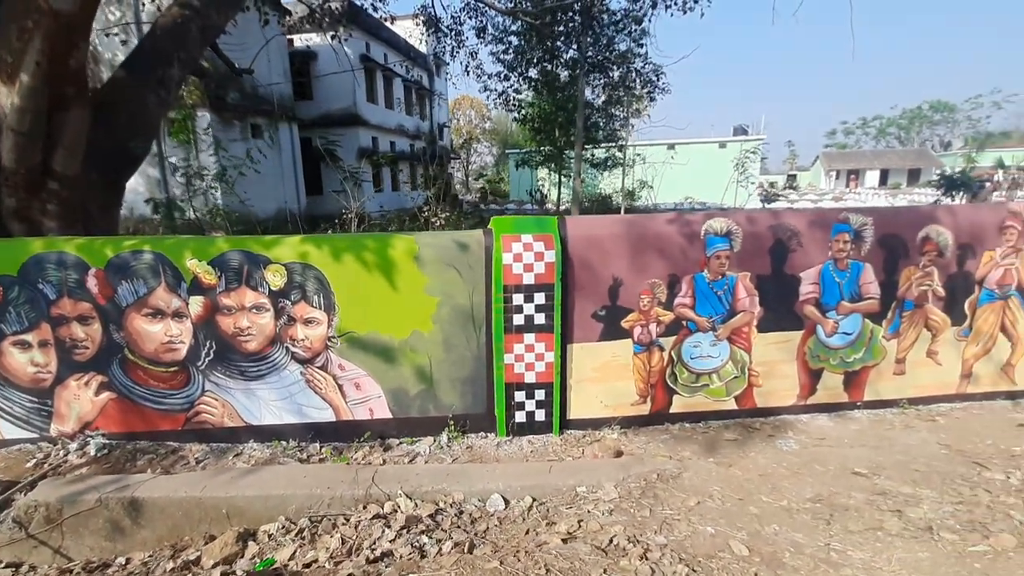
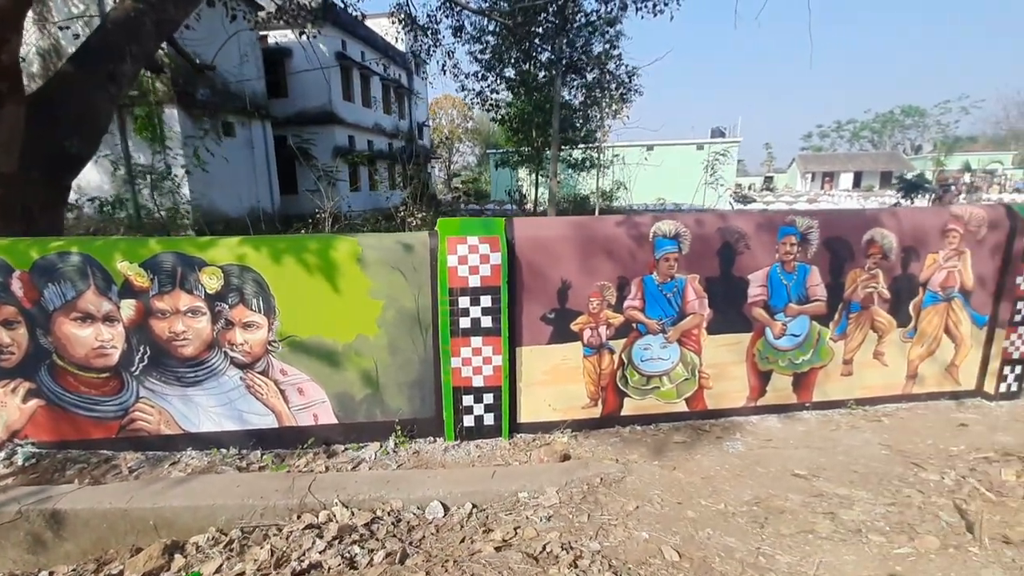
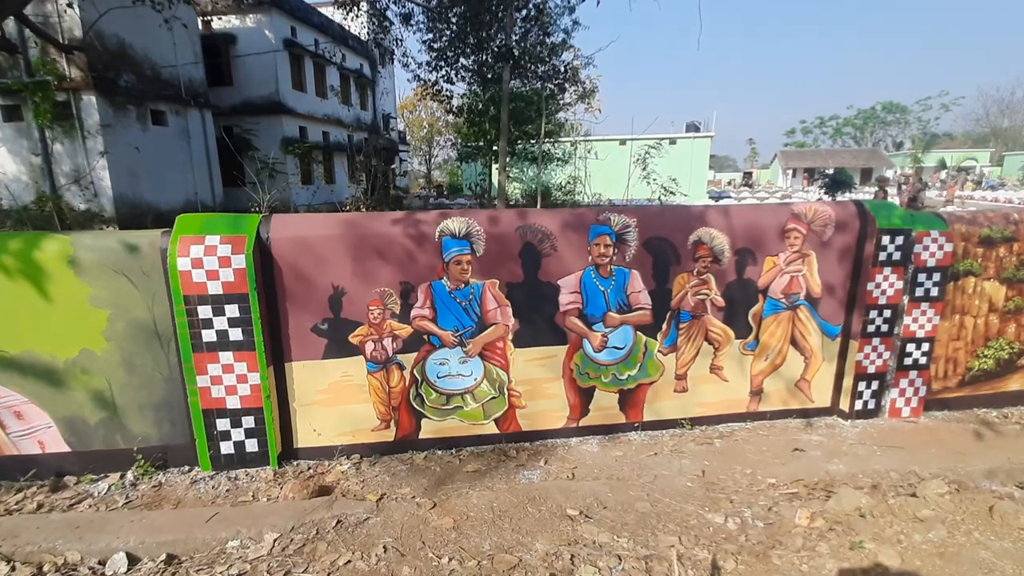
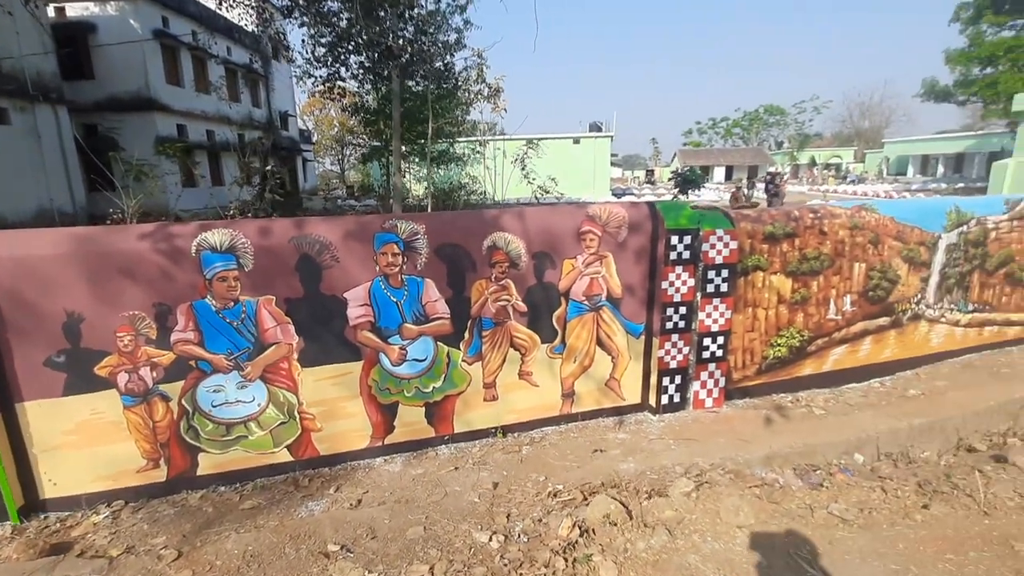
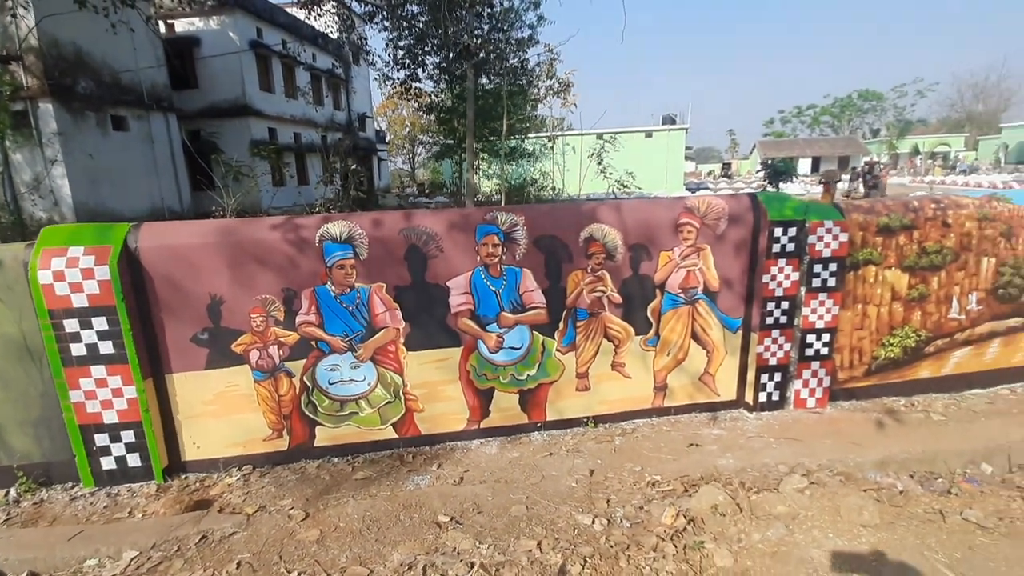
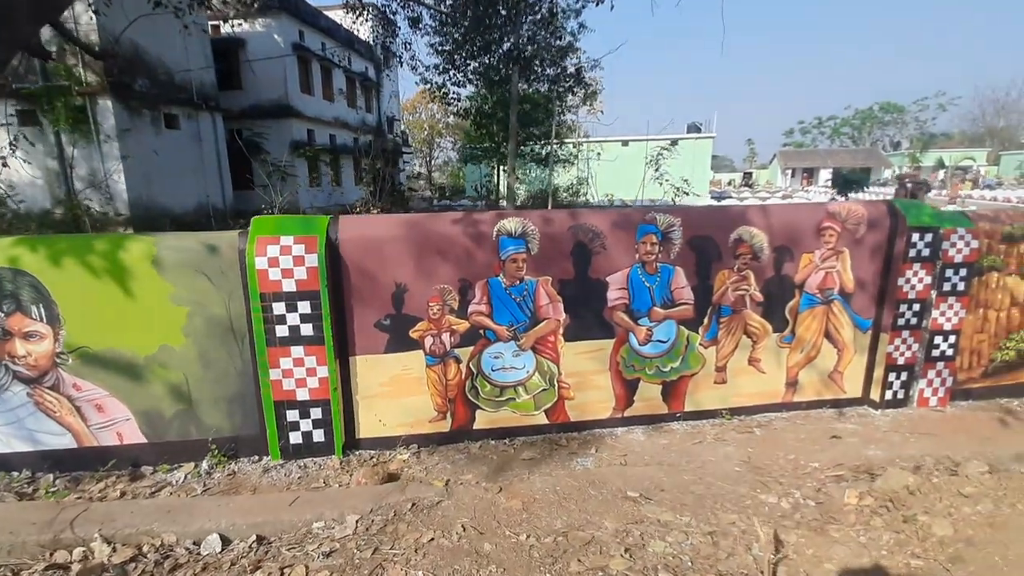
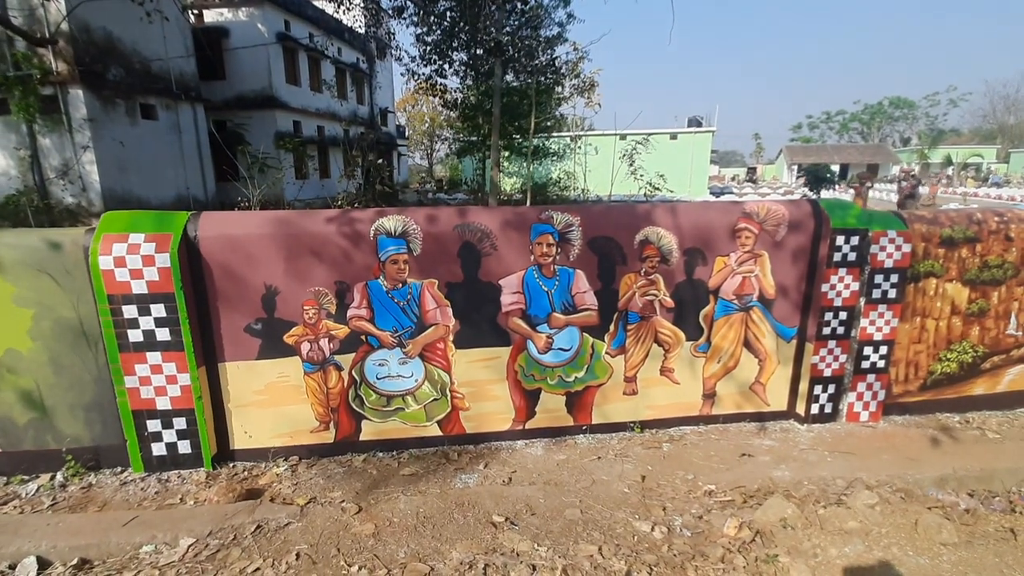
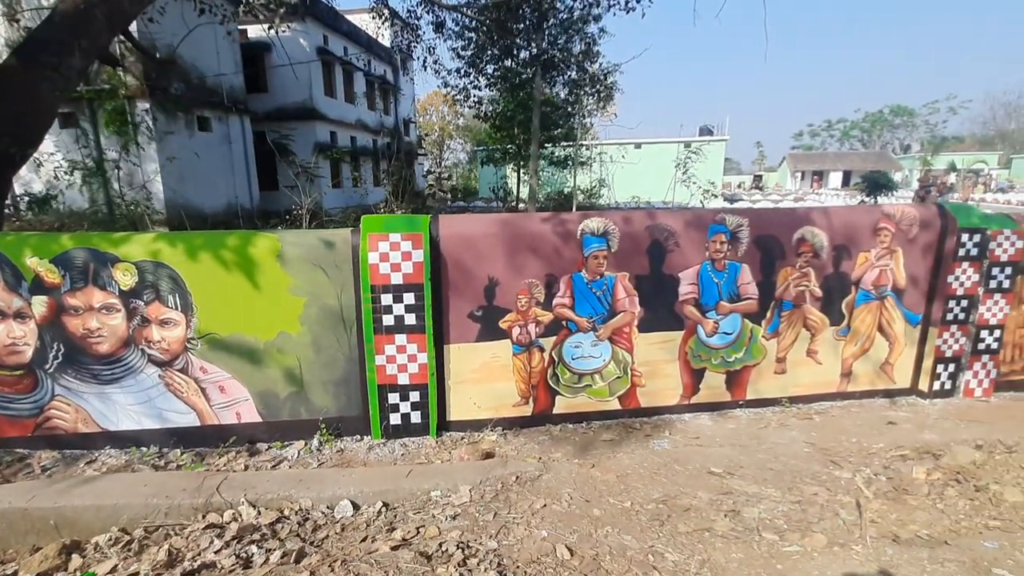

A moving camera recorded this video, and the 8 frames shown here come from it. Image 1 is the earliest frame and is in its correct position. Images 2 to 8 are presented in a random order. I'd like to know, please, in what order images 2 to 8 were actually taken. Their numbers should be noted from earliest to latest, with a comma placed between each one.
2, 8, 6, 3, 7, 5, 4
